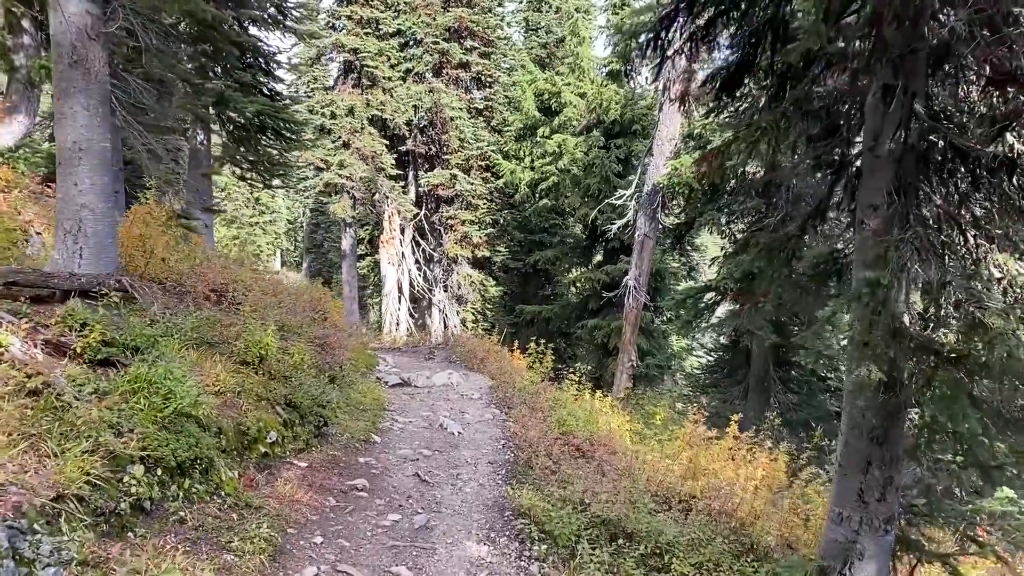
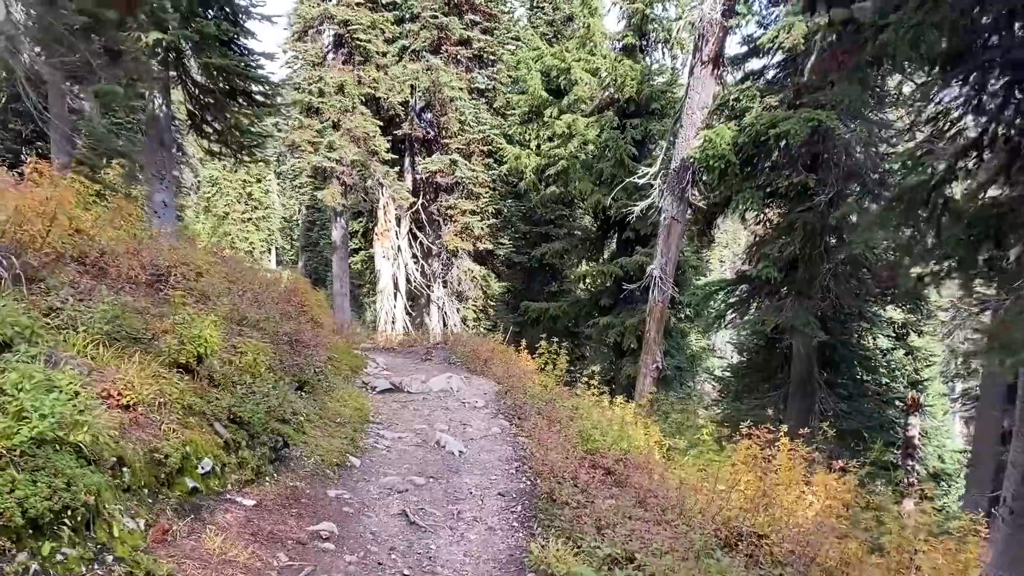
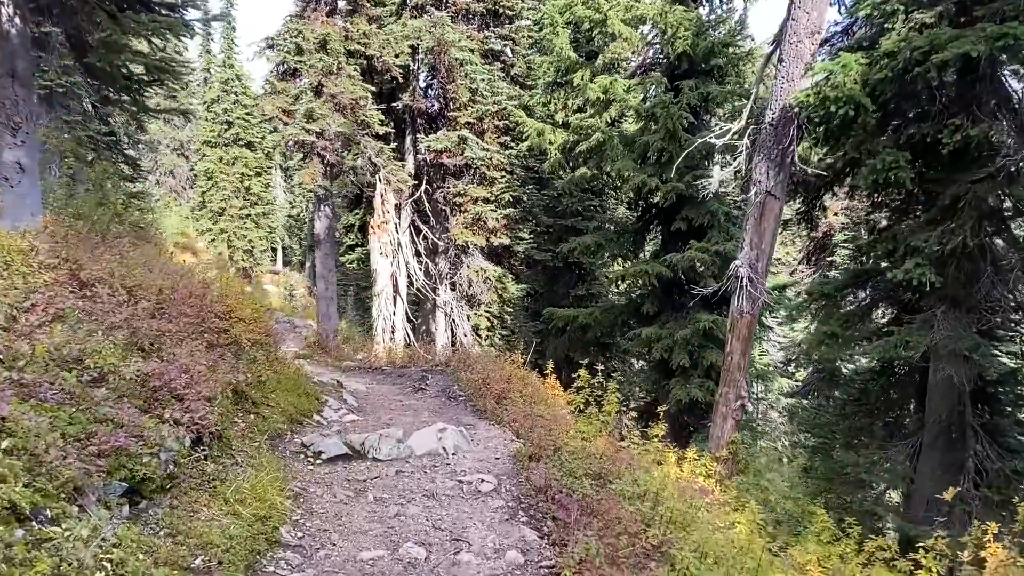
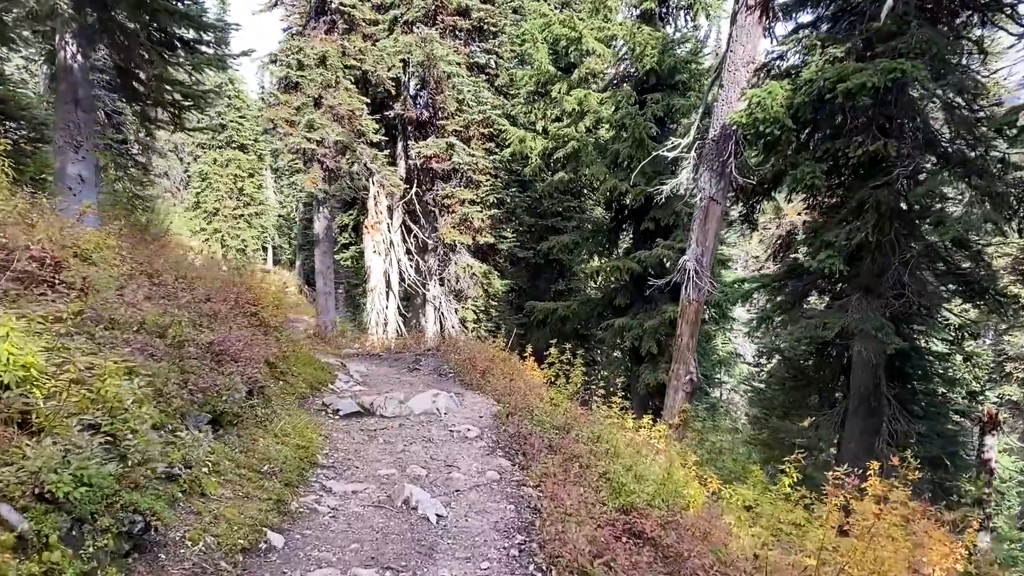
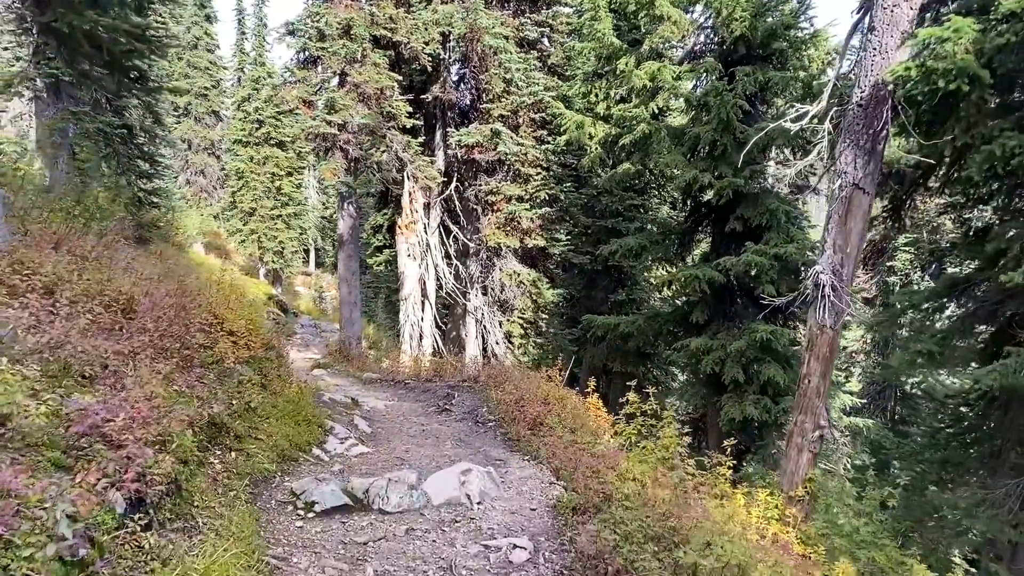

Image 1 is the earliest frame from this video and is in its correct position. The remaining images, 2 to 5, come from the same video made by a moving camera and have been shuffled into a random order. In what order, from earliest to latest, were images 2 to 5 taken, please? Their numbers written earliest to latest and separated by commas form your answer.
2, 4, 3, 5
